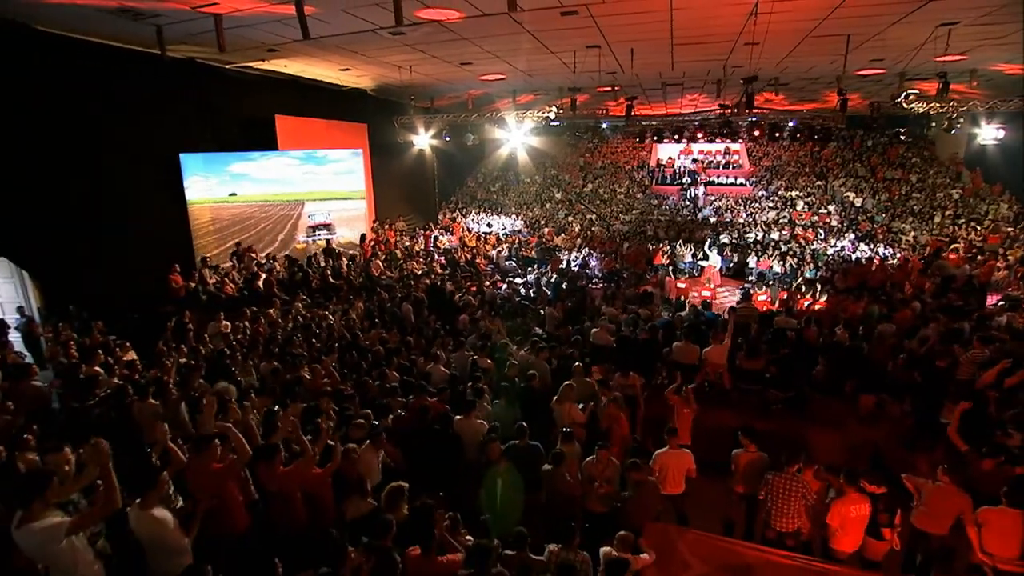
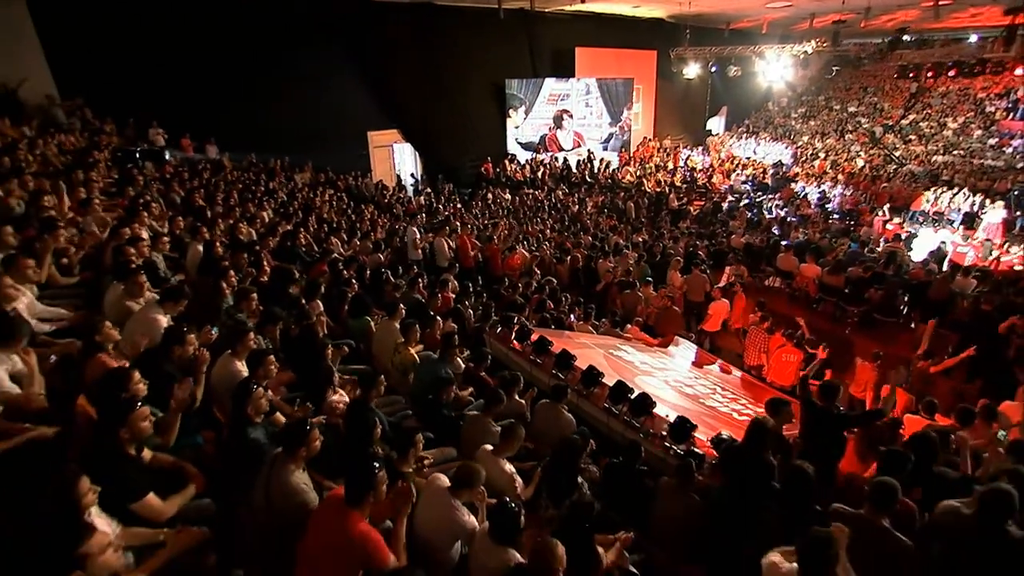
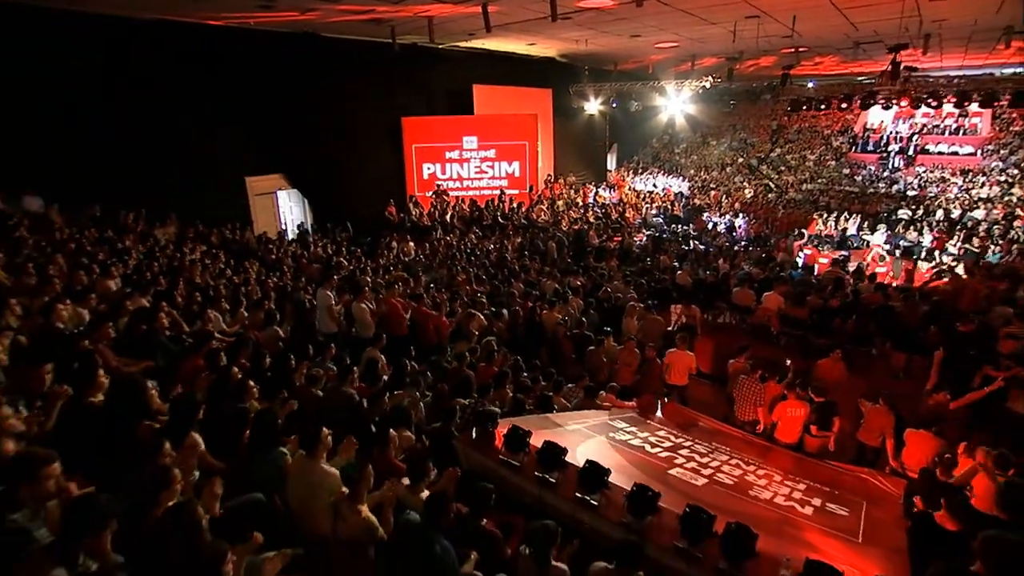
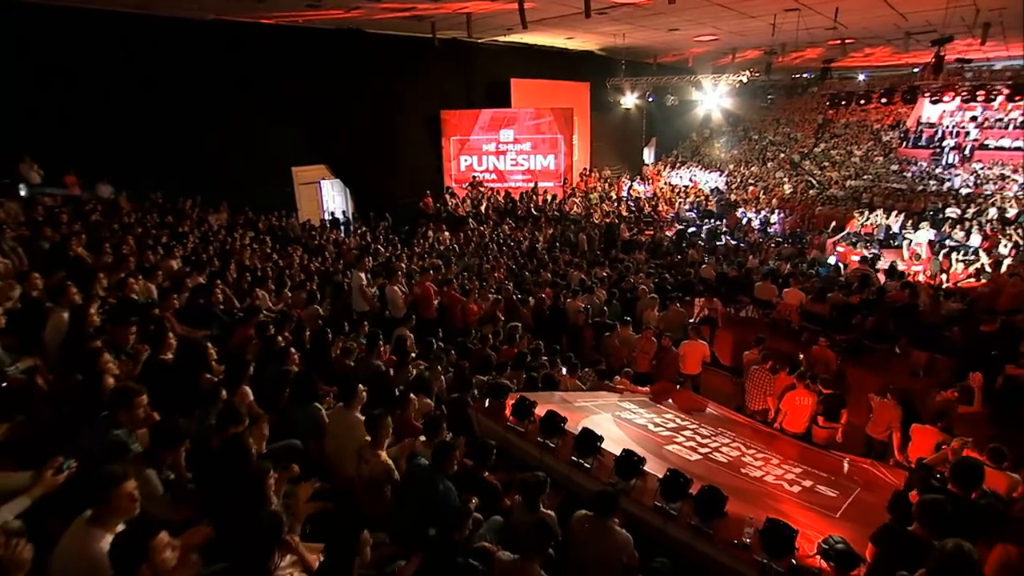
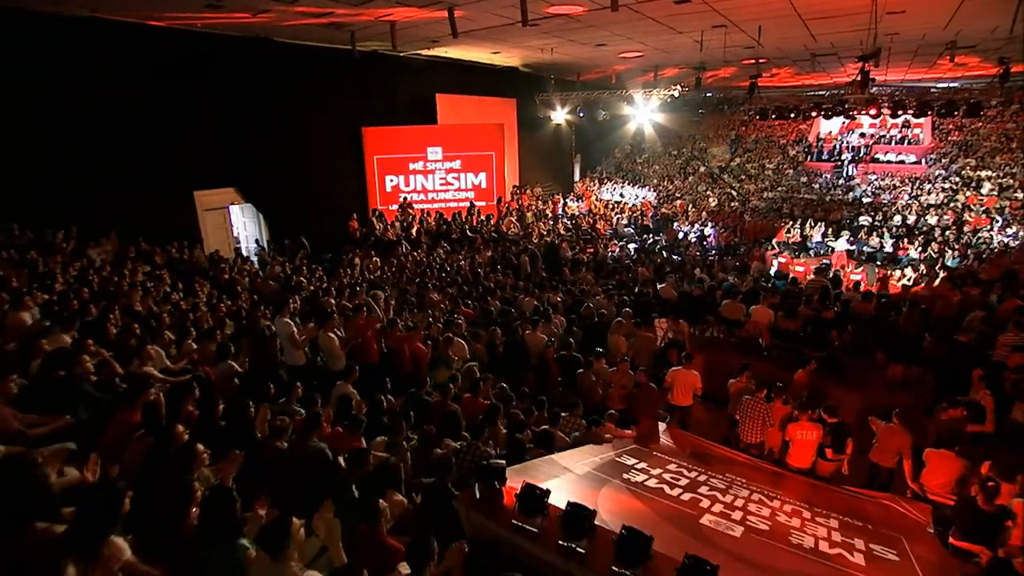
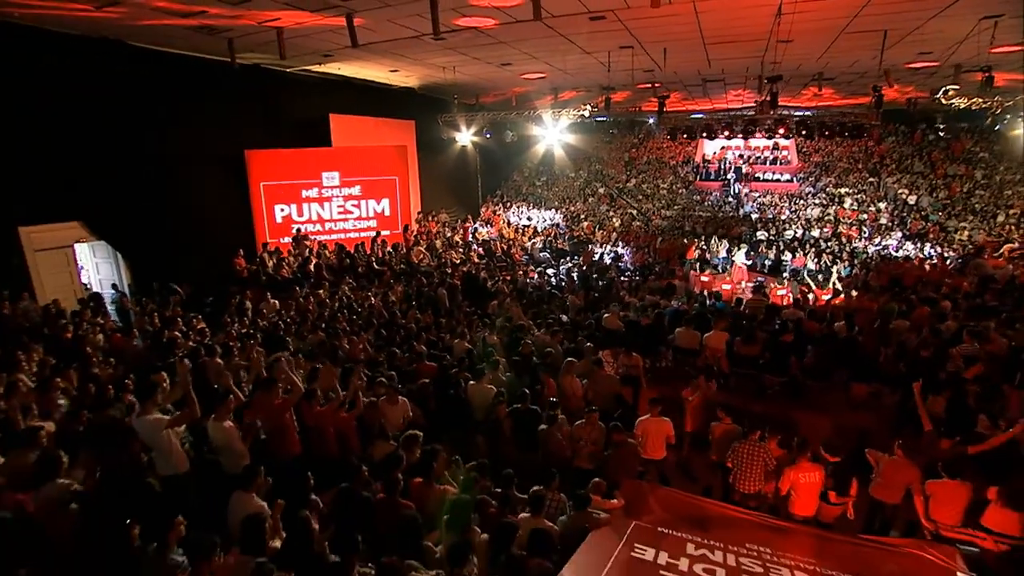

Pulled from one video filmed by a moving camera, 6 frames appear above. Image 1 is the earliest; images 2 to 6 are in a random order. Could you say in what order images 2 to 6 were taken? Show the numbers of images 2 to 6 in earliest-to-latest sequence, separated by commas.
6, 5, 3, 4, 2
